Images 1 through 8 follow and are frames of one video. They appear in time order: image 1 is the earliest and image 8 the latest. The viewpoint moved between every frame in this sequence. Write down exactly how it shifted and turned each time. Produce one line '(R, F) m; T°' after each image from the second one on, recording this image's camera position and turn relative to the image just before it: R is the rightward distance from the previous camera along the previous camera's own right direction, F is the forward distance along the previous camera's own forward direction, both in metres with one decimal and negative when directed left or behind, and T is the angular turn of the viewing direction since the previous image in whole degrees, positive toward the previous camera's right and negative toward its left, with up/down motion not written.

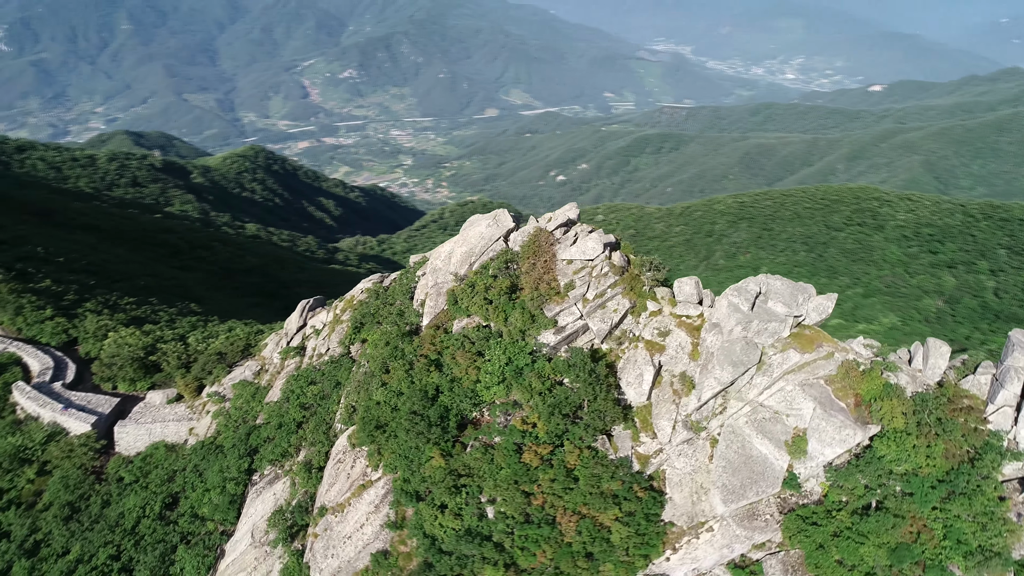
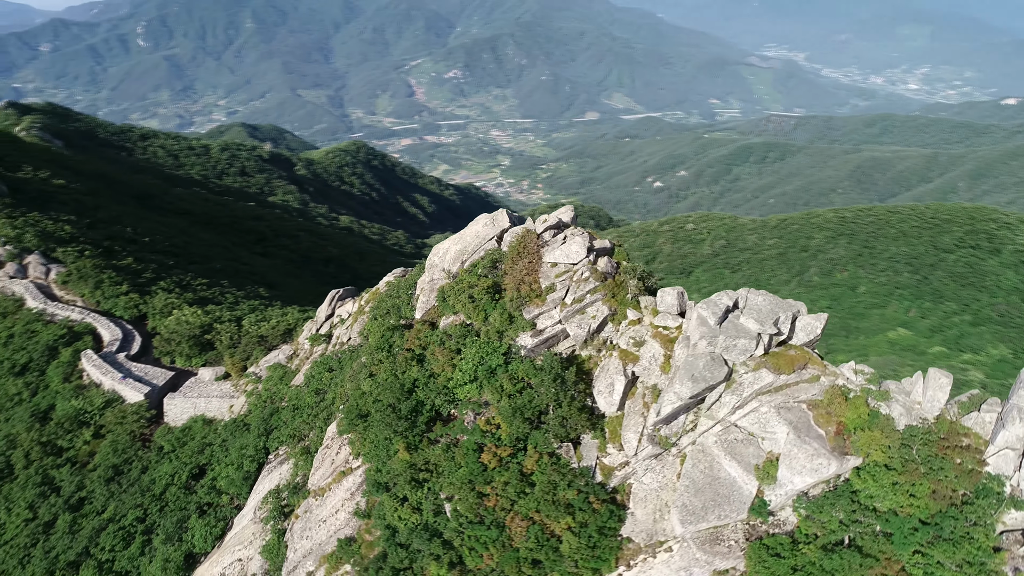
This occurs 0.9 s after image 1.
(+1.9, +0.2) m; -7°
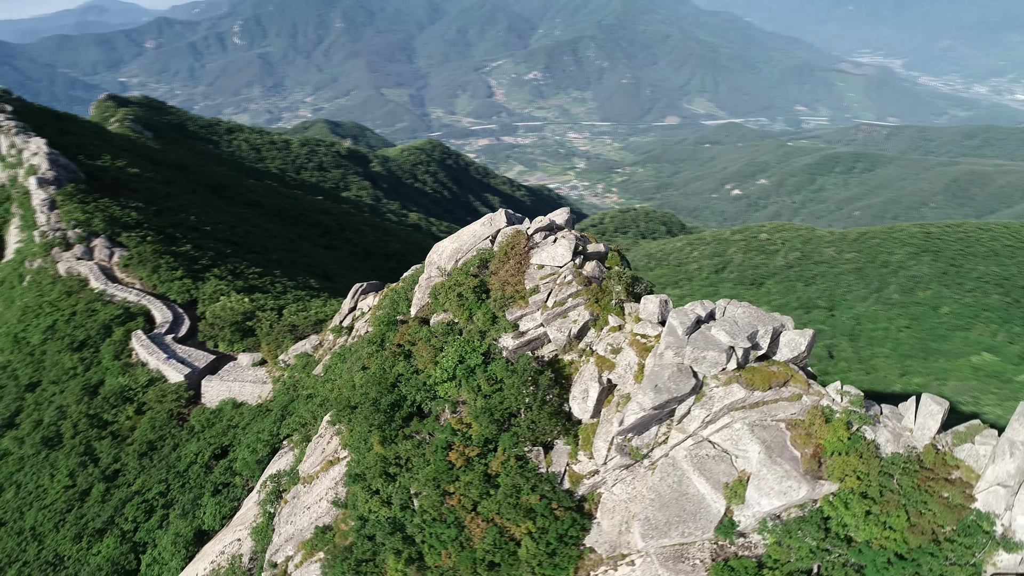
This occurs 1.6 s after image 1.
(+1.5, +0.1) m; -6°
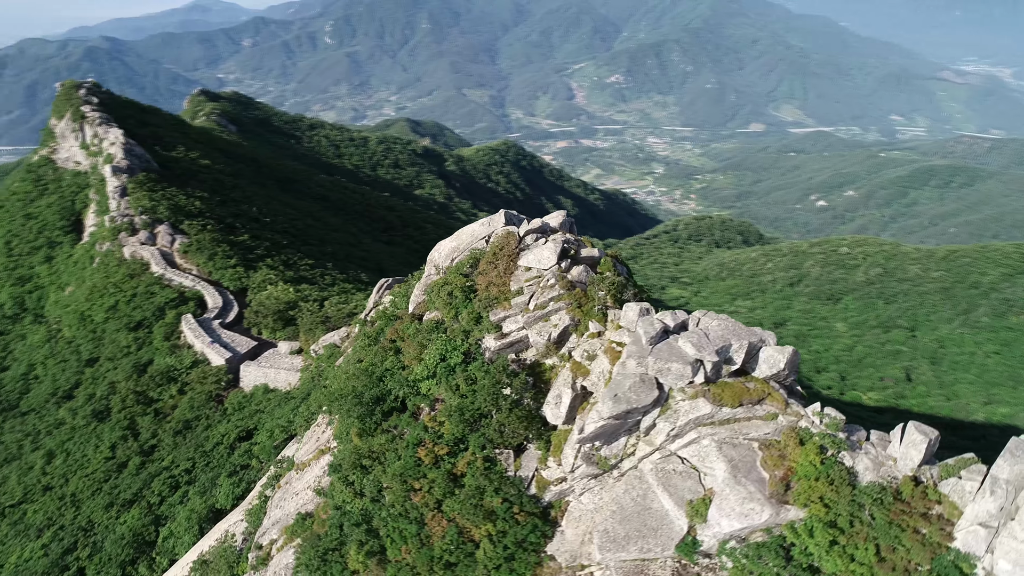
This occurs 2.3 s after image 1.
(+1.5, +0.1) m; -6°
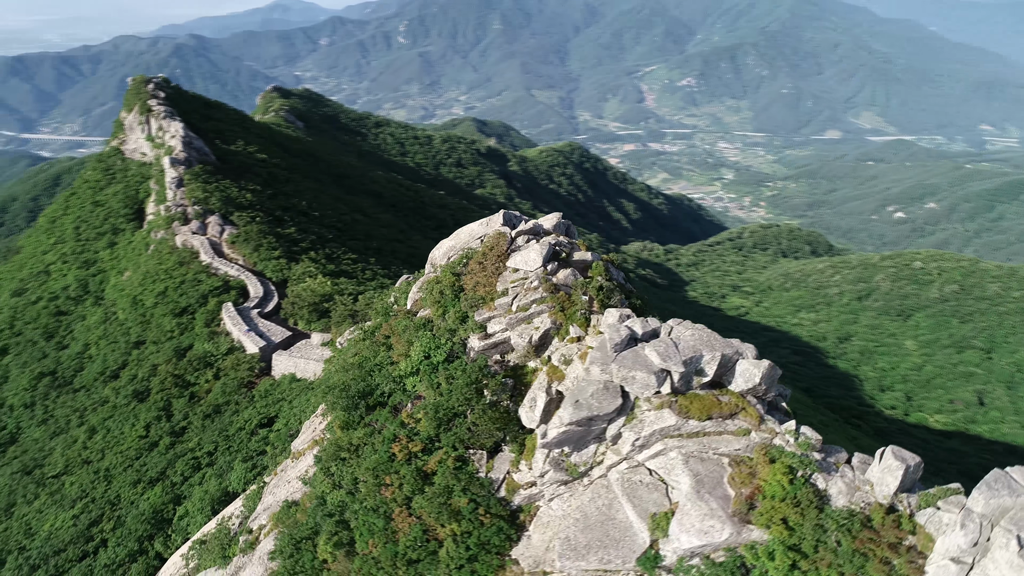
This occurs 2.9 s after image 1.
(+1.3, +0.1) m; -5°
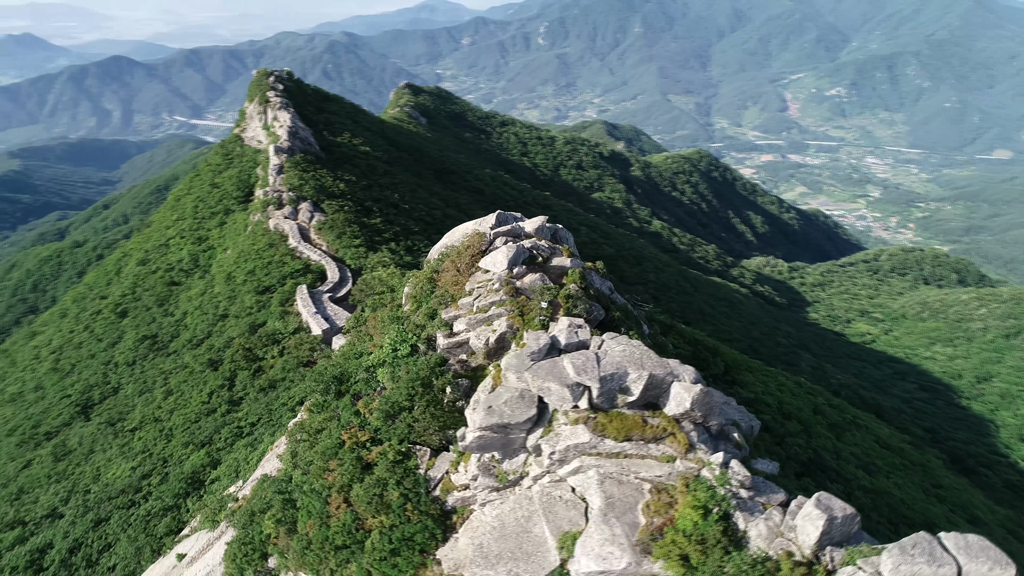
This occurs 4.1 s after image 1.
(+2.6, +0.3) m; -10°
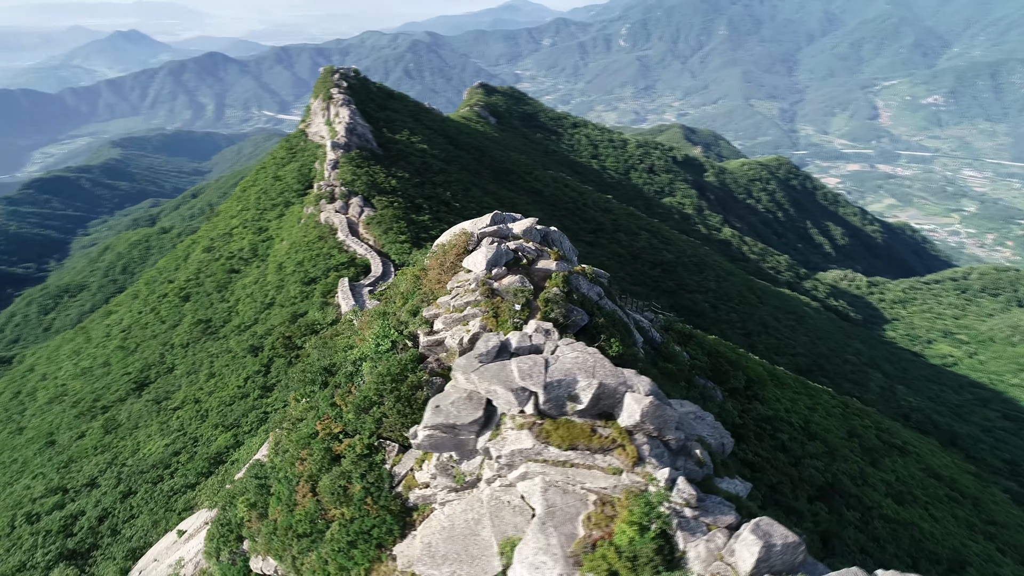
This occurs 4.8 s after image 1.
(+1.5, +0.2) m; -6°
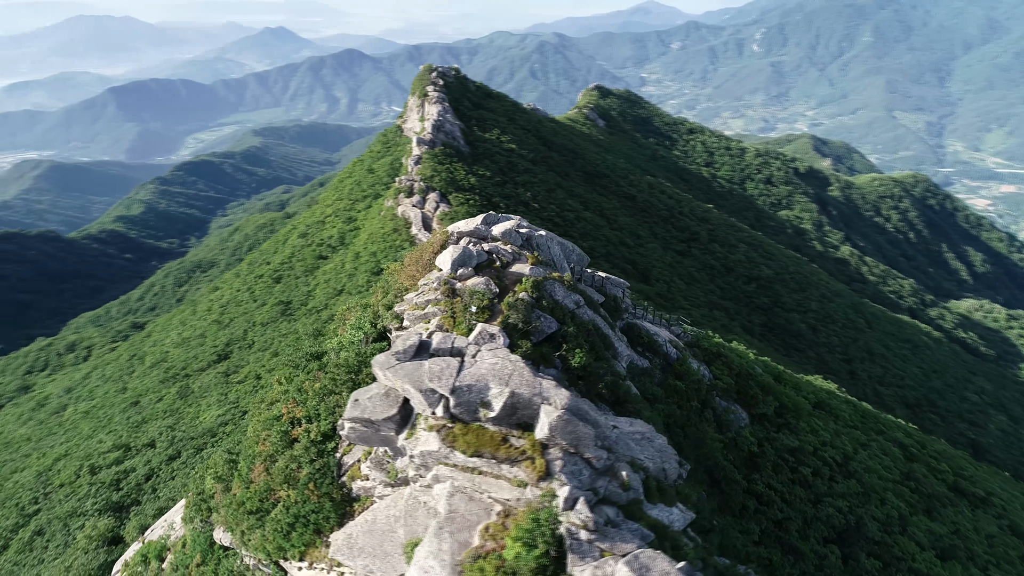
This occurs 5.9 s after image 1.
(+2.4, +0.3) m; -9°
